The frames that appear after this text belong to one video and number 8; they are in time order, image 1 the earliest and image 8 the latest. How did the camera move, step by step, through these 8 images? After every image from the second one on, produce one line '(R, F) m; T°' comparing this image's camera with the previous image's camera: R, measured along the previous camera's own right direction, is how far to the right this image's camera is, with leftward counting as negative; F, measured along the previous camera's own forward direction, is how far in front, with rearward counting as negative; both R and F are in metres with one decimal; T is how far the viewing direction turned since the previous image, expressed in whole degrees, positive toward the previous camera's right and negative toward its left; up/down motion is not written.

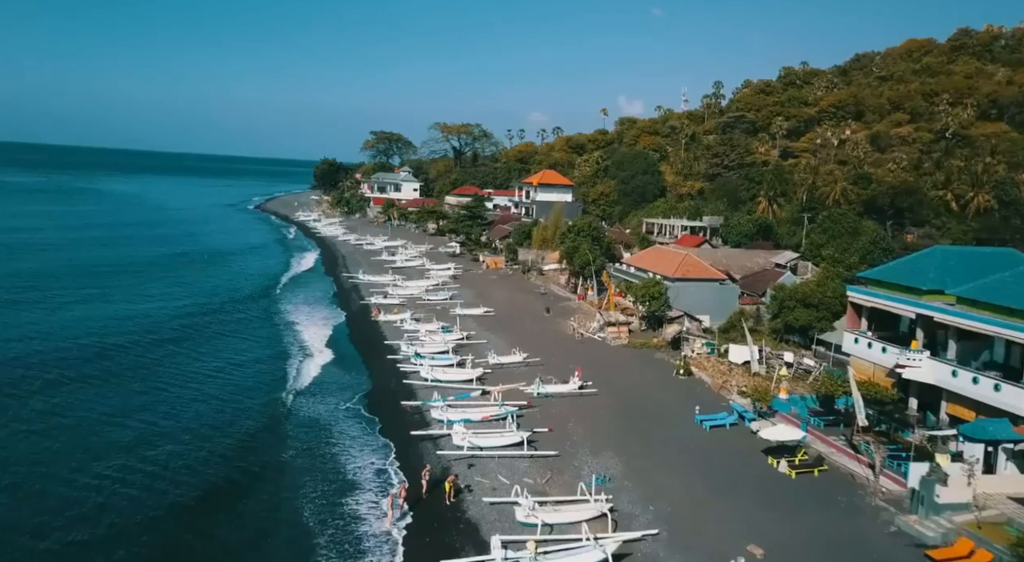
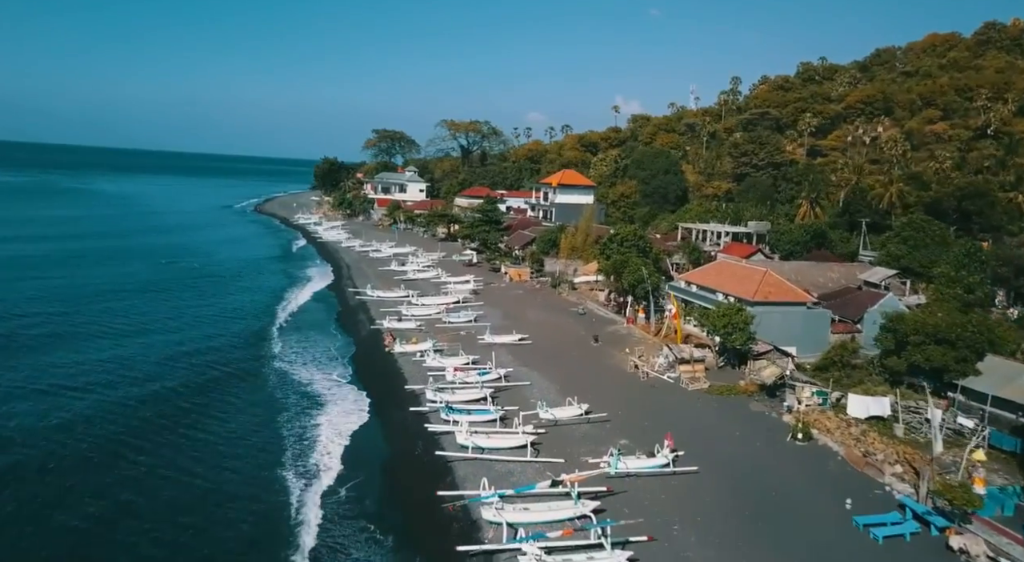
(-2.3, +8.2) m; 0°
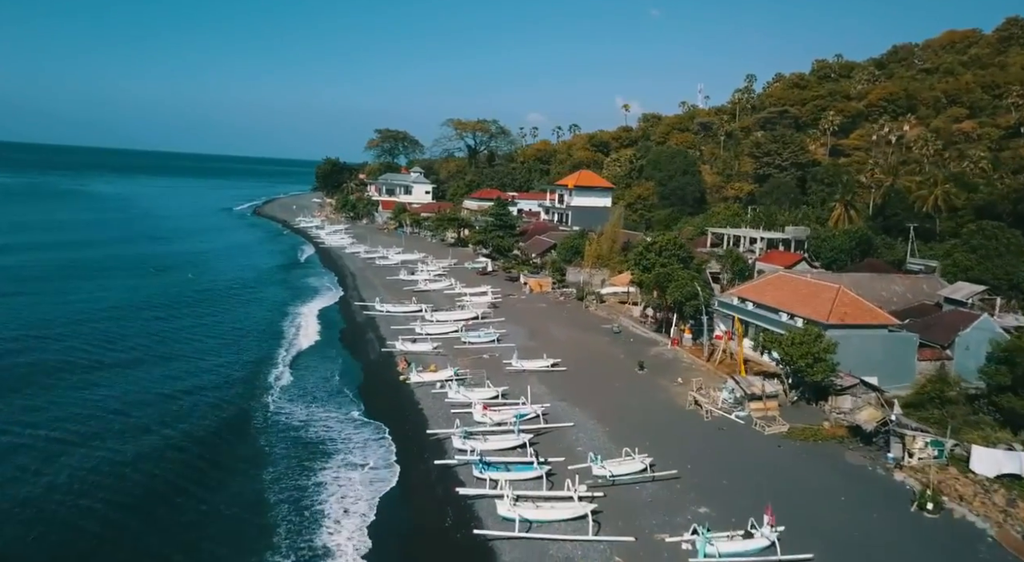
(-1.5, +5.3) m; 0°
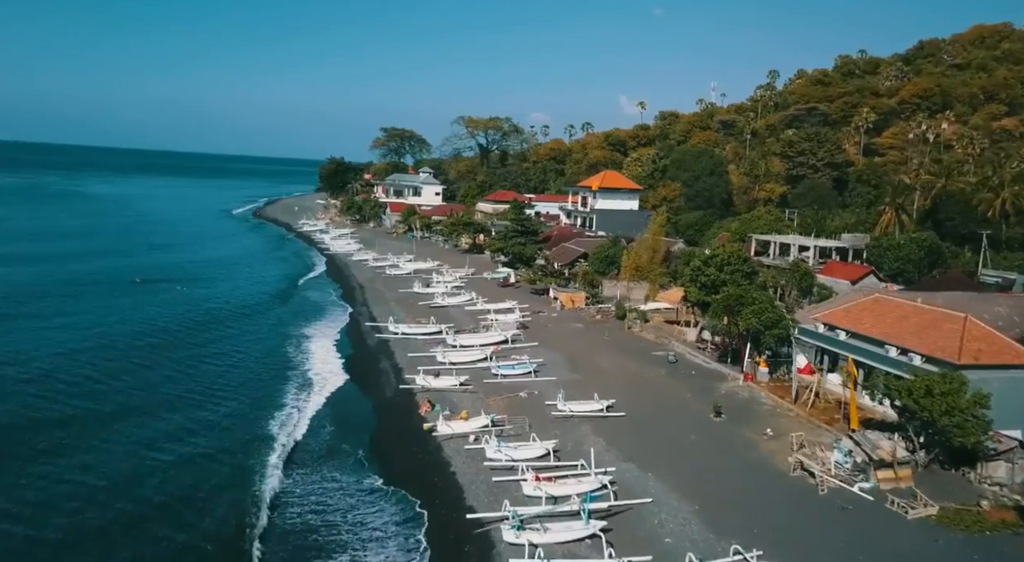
(-1.7, +6.4) m; 0°
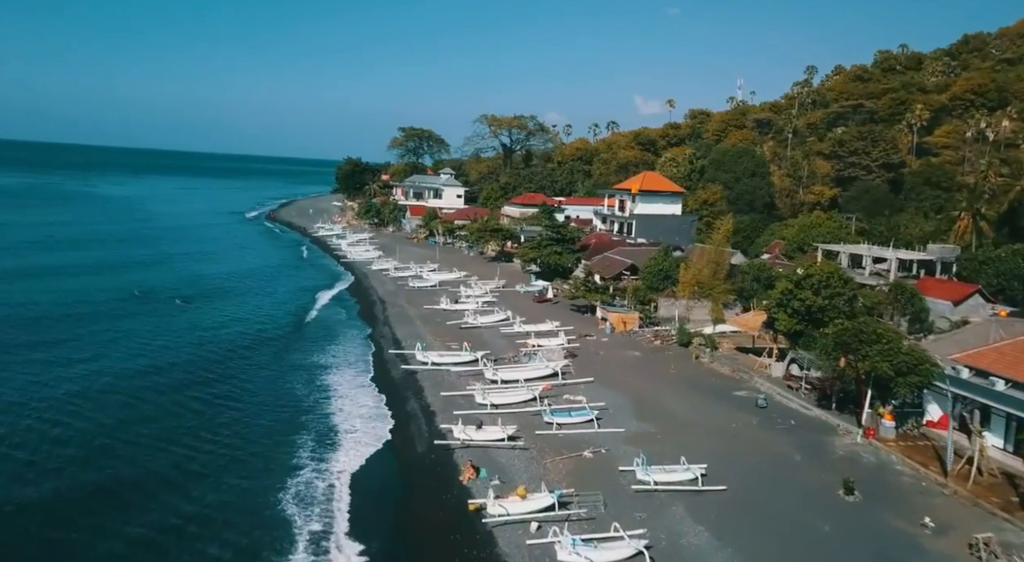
(-1.7, +6.6) m; -1°
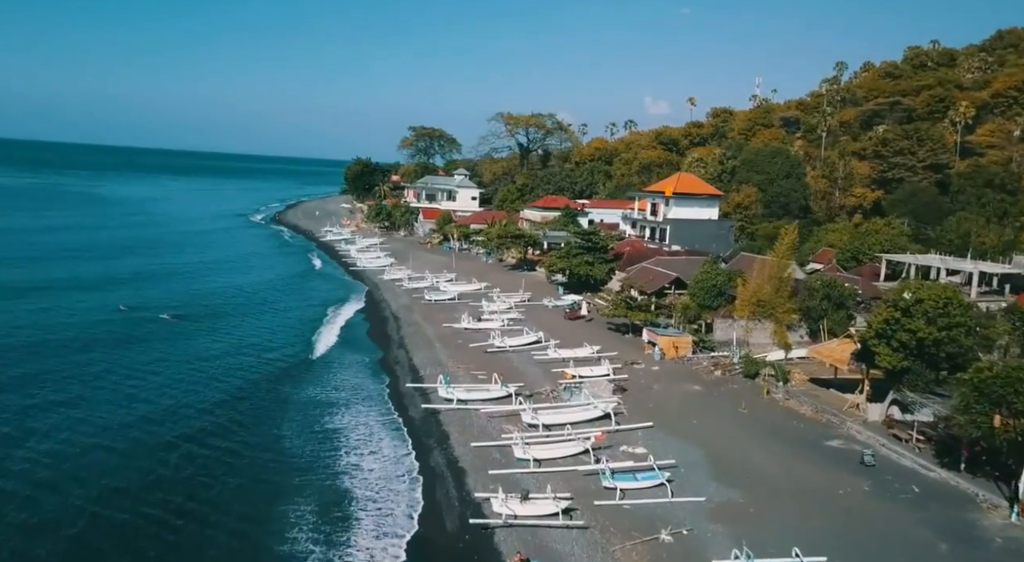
(-1.4, +5.8) m; -1°
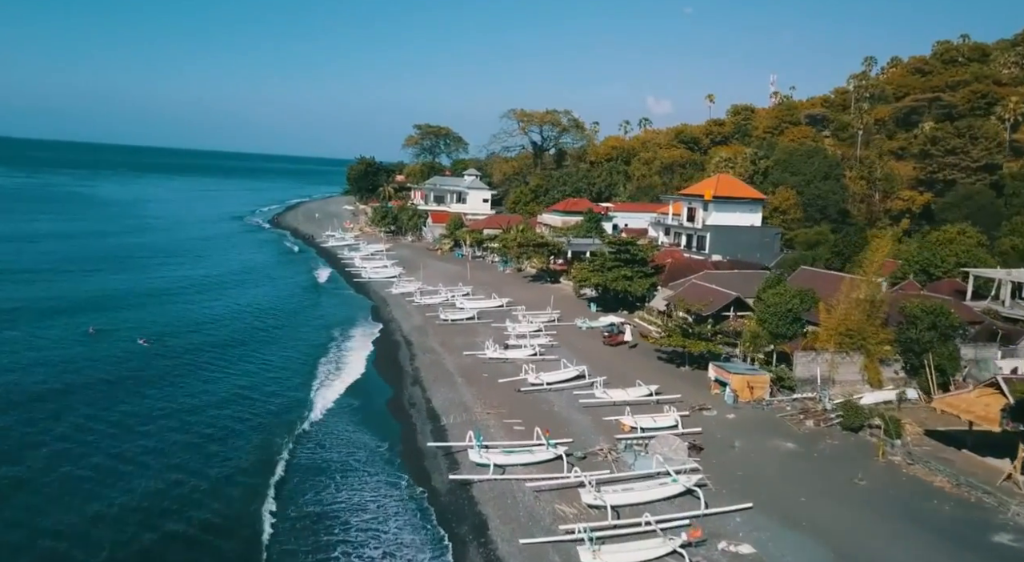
(-1.7, +6.8) m; 0°
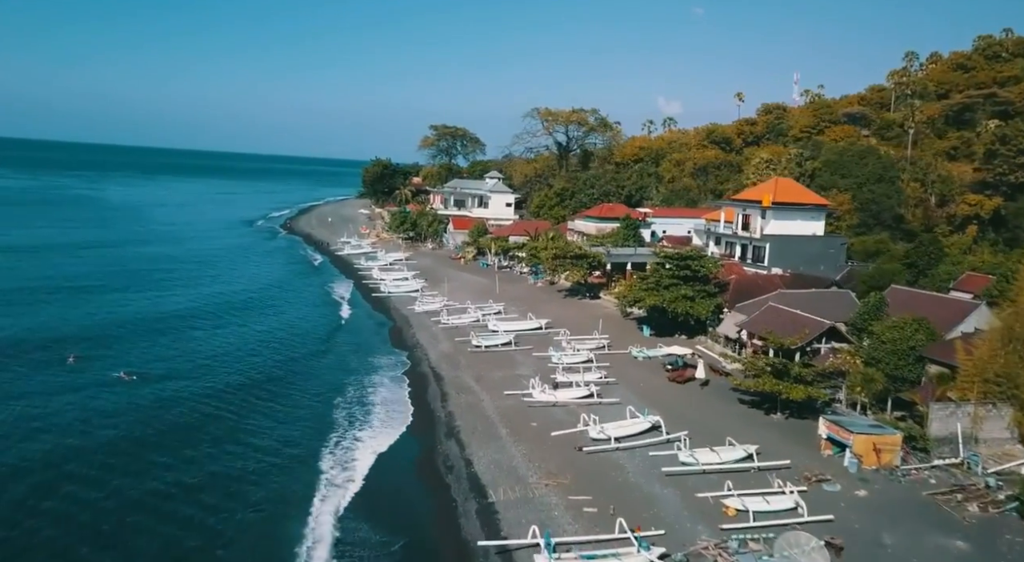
(-1.8, +6.7) m; -1°
